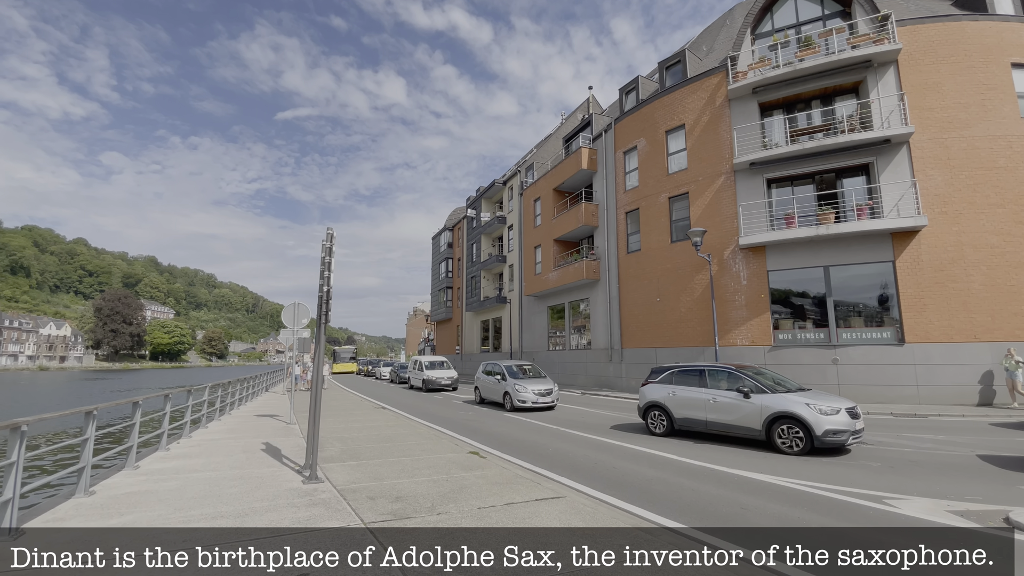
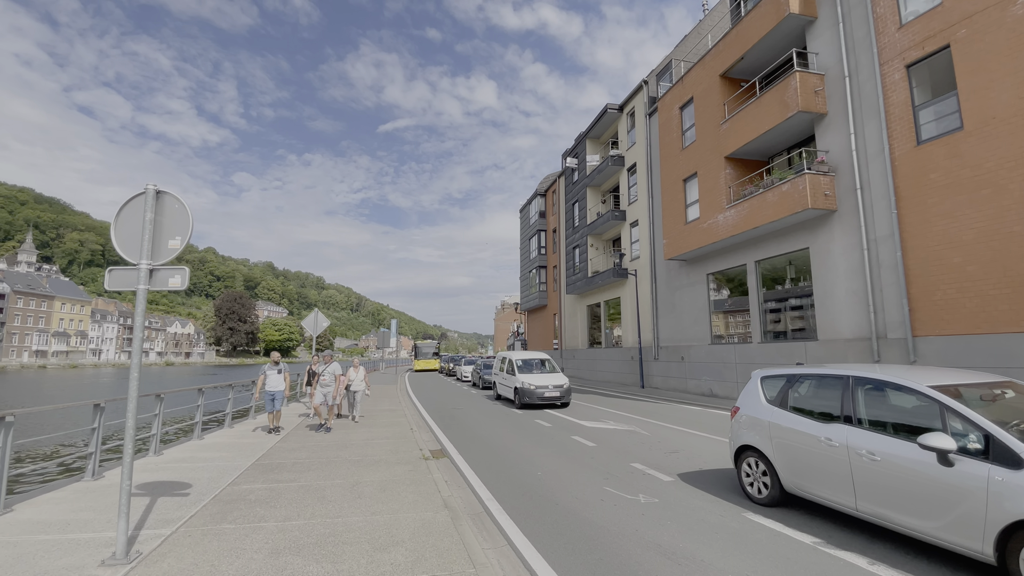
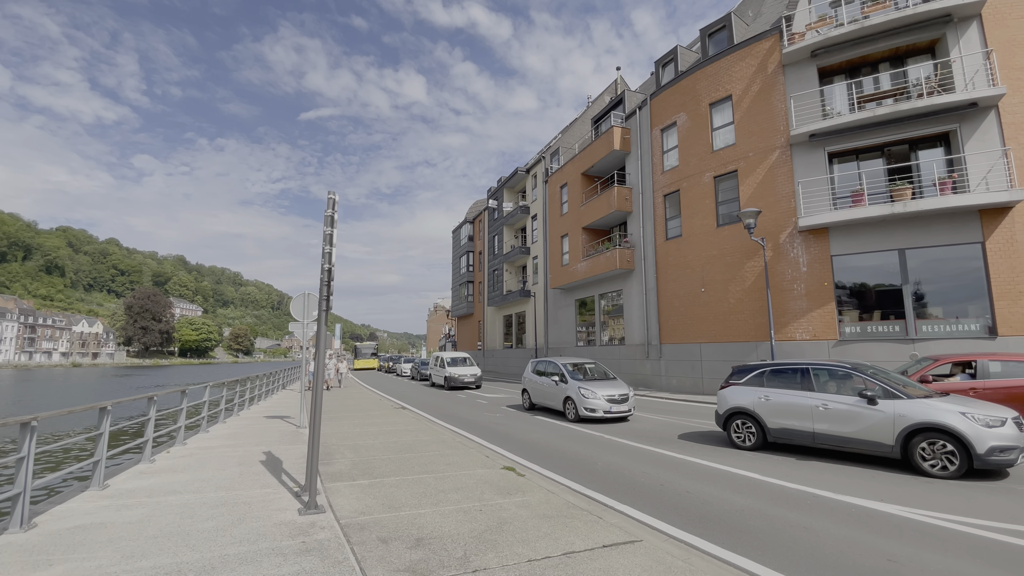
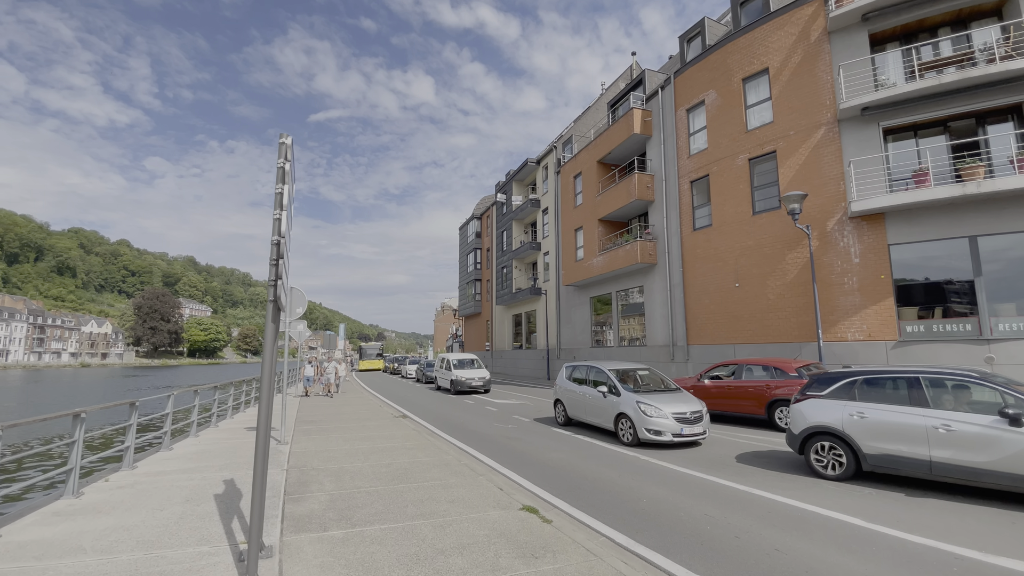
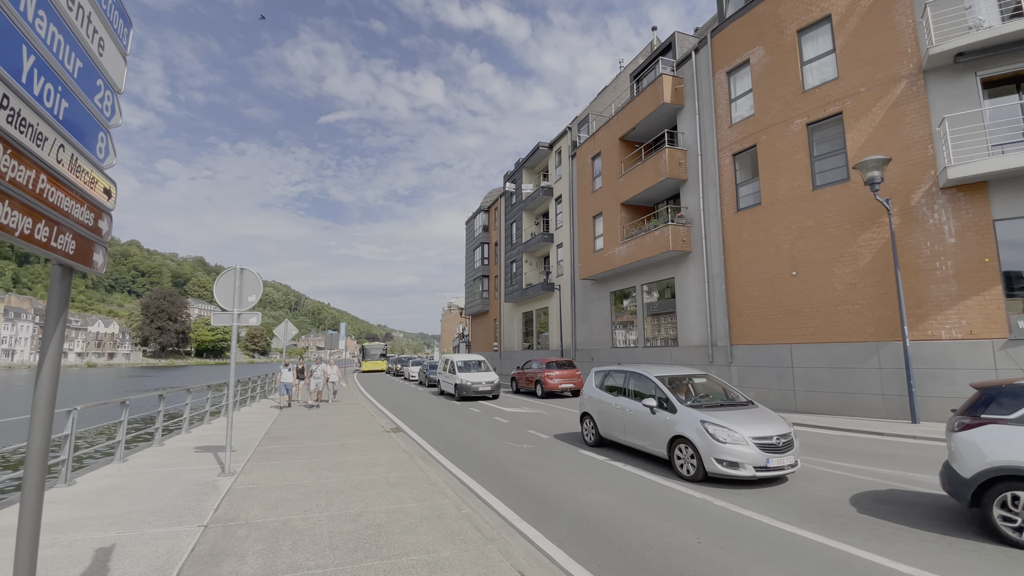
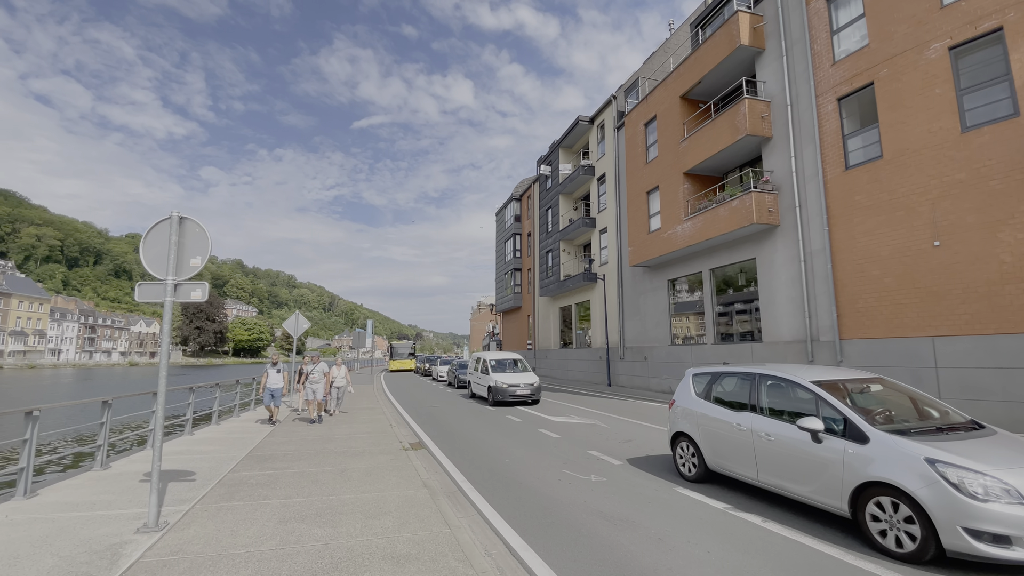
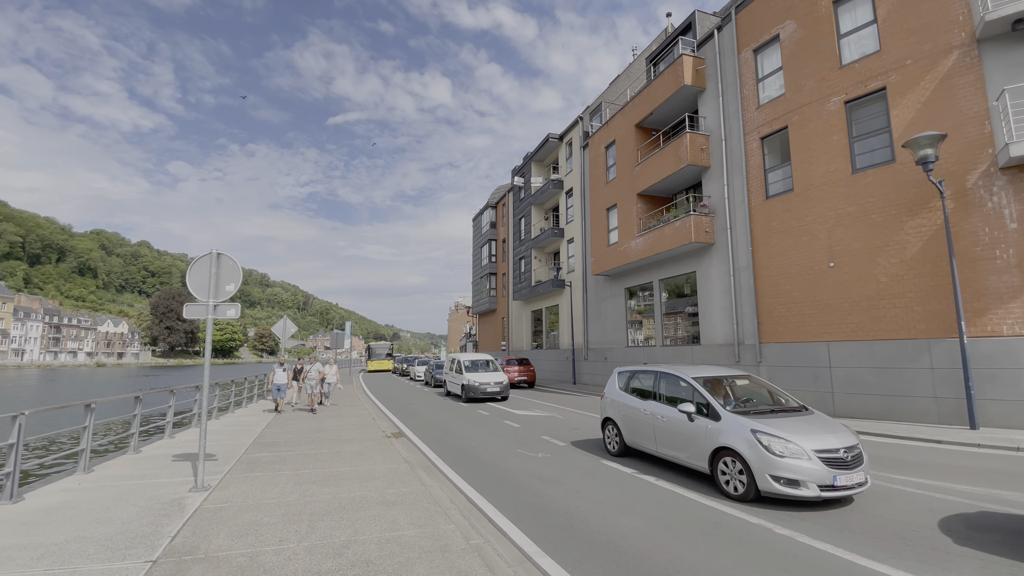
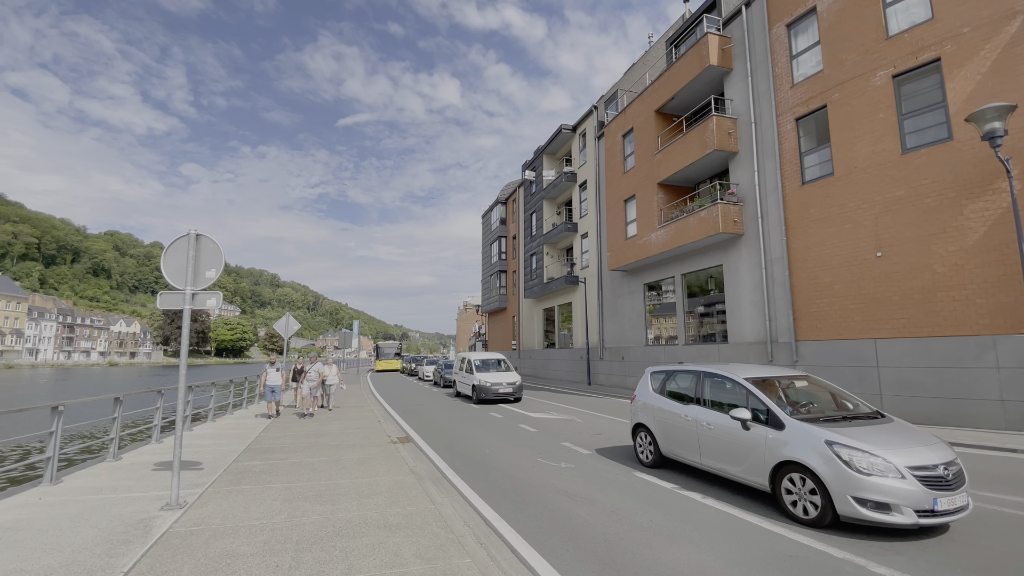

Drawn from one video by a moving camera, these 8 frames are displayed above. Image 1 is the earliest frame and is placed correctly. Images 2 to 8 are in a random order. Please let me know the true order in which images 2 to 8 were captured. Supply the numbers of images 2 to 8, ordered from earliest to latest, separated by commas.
3, 4, 5, 7, 8, 6, 2
